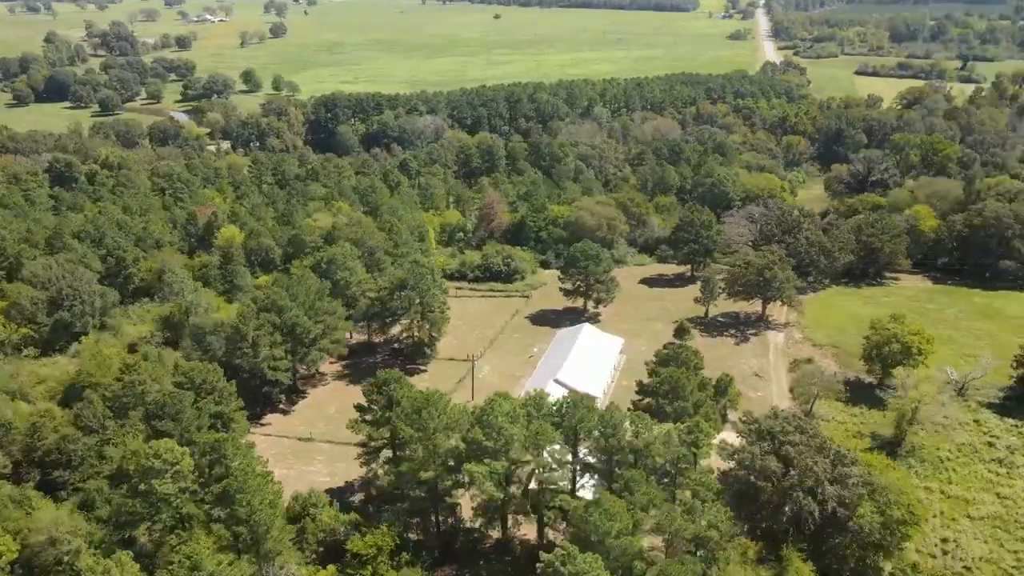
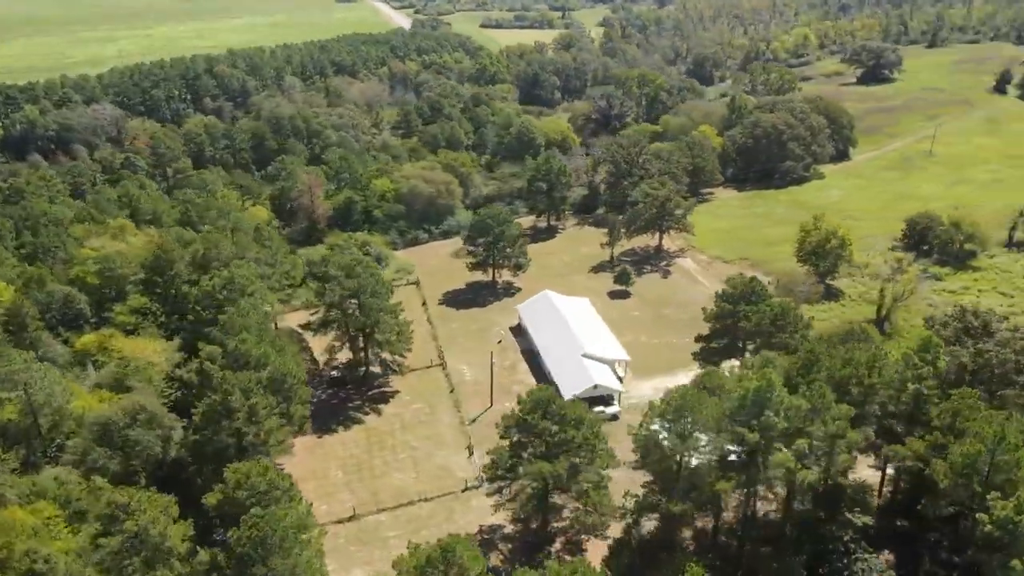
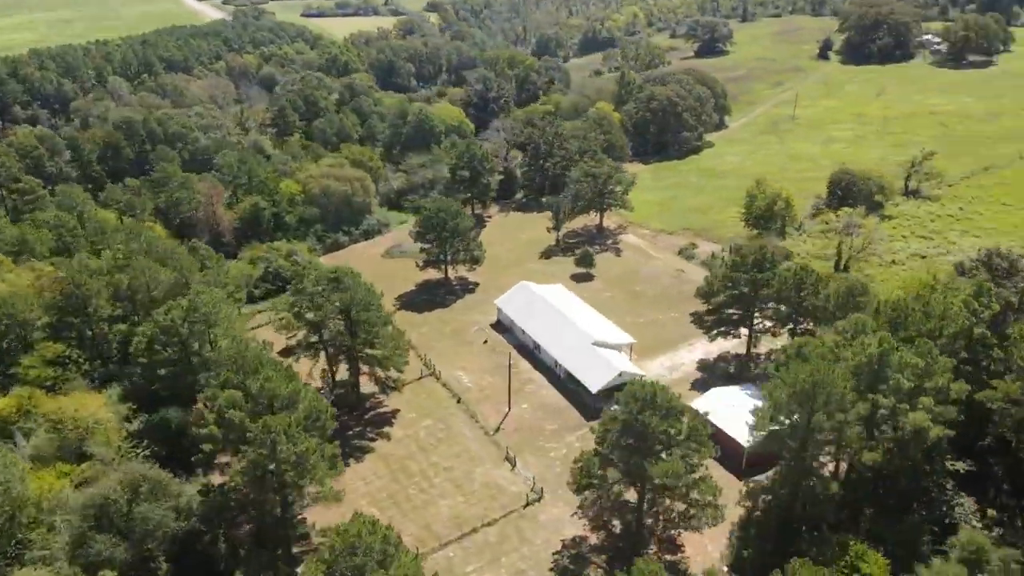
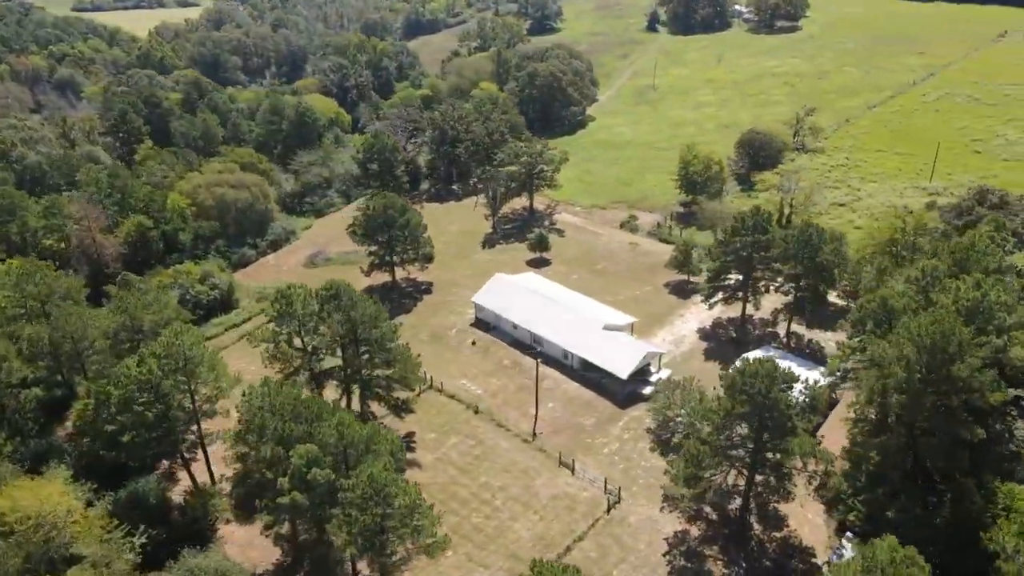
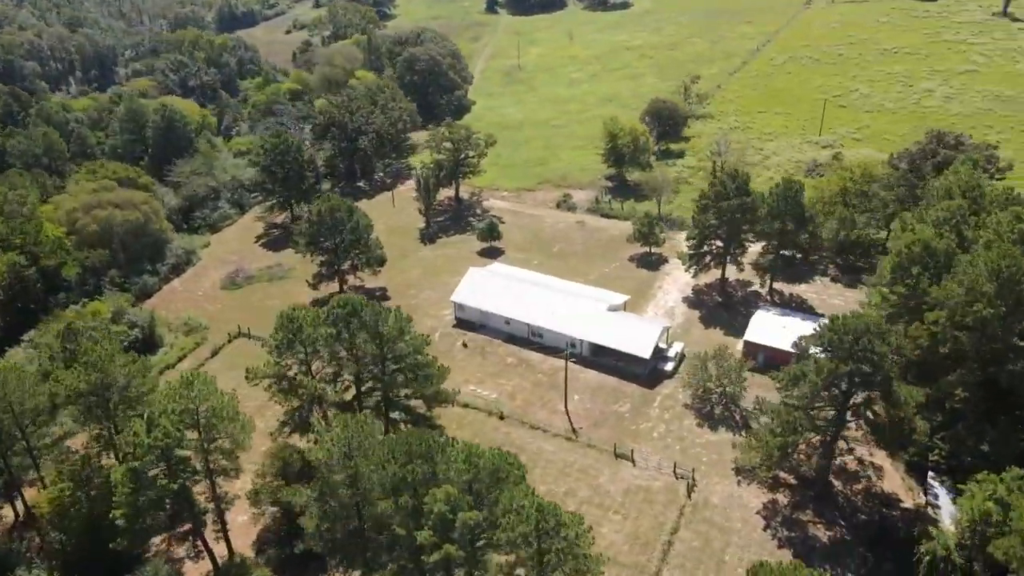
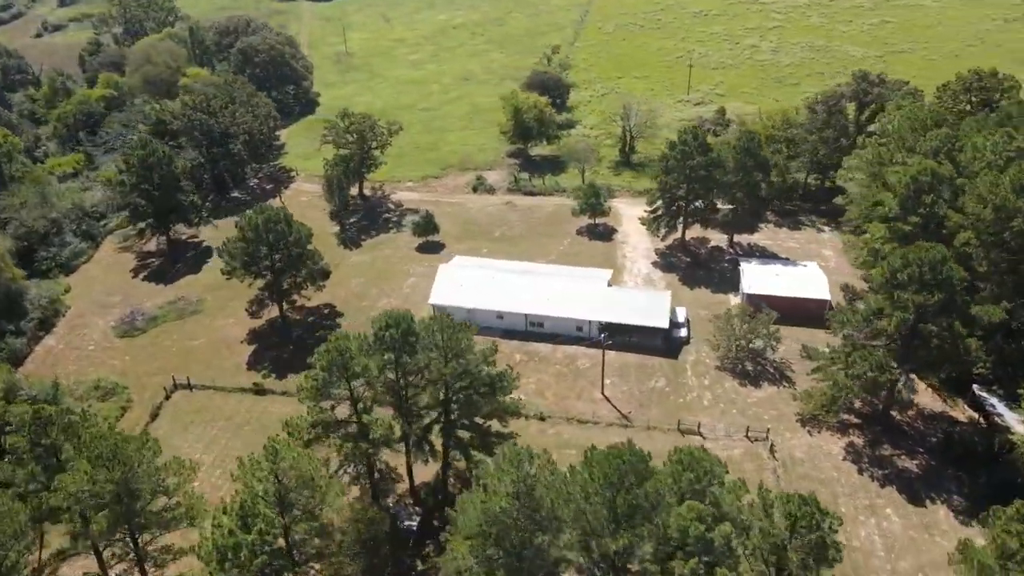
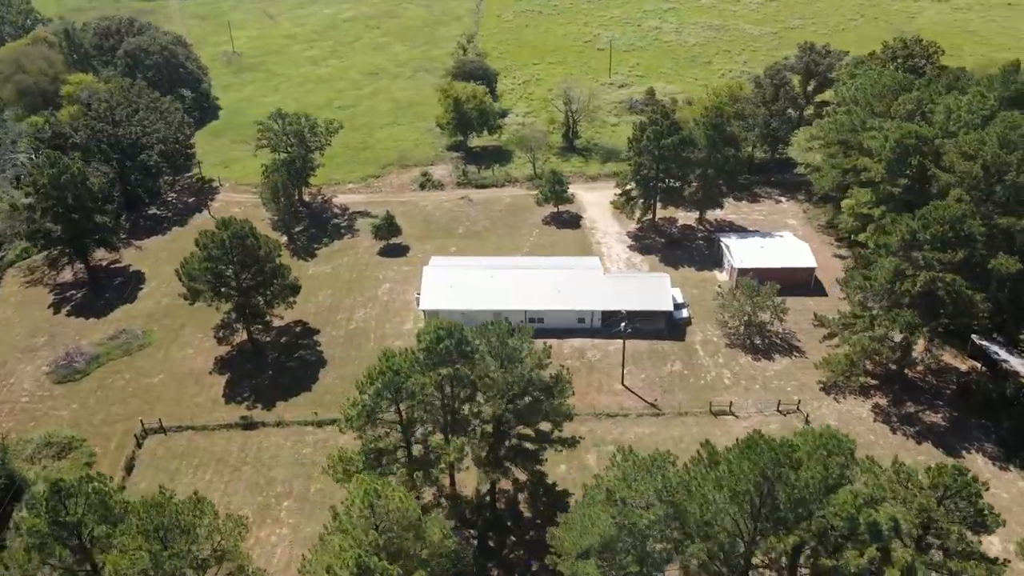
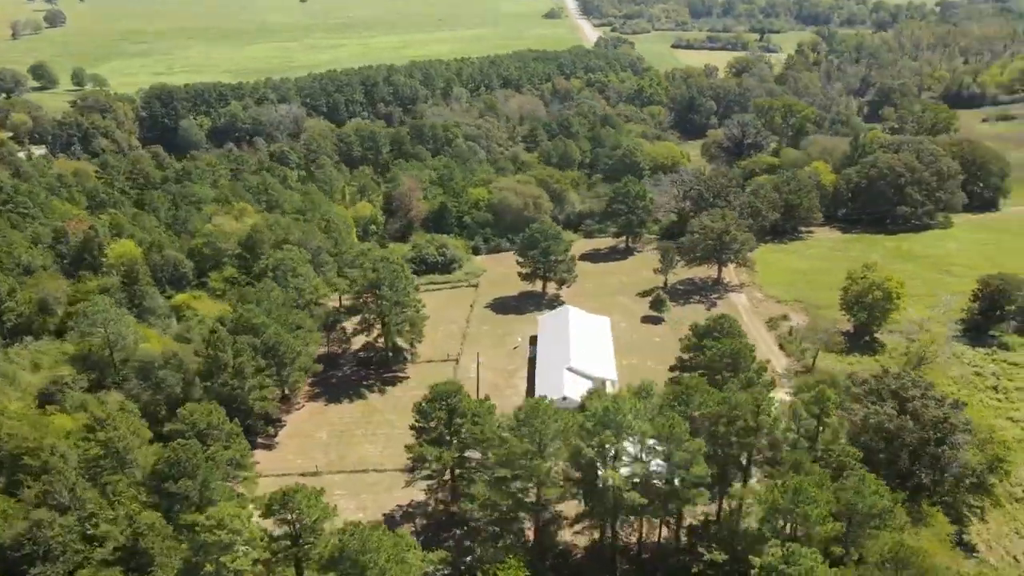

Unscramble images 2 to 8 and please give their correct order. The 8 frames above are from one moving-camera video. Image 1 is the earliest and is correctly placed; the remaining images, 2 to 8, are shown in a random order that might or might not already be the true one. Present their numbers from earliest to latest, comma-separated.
8, 2, 3, 4, 5, 6, 7
